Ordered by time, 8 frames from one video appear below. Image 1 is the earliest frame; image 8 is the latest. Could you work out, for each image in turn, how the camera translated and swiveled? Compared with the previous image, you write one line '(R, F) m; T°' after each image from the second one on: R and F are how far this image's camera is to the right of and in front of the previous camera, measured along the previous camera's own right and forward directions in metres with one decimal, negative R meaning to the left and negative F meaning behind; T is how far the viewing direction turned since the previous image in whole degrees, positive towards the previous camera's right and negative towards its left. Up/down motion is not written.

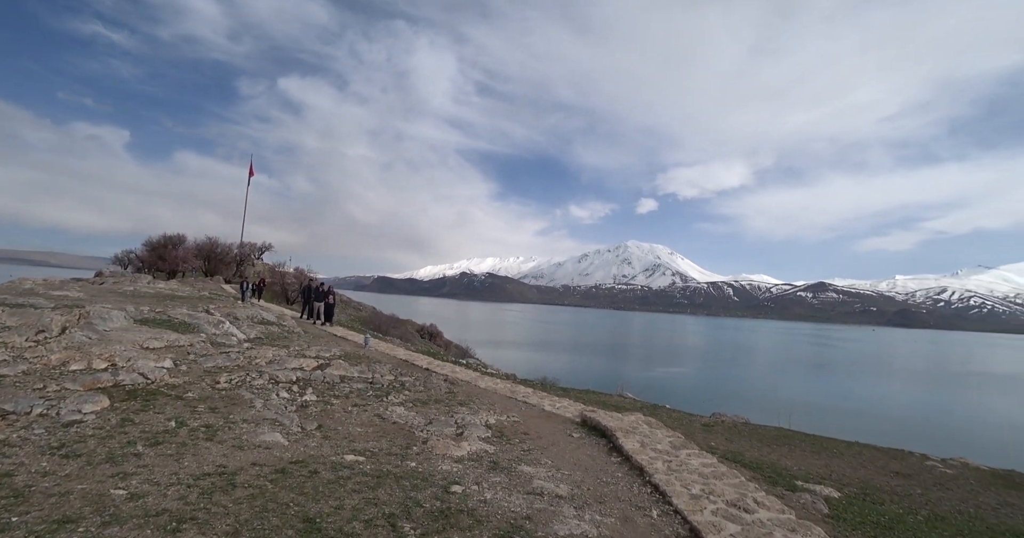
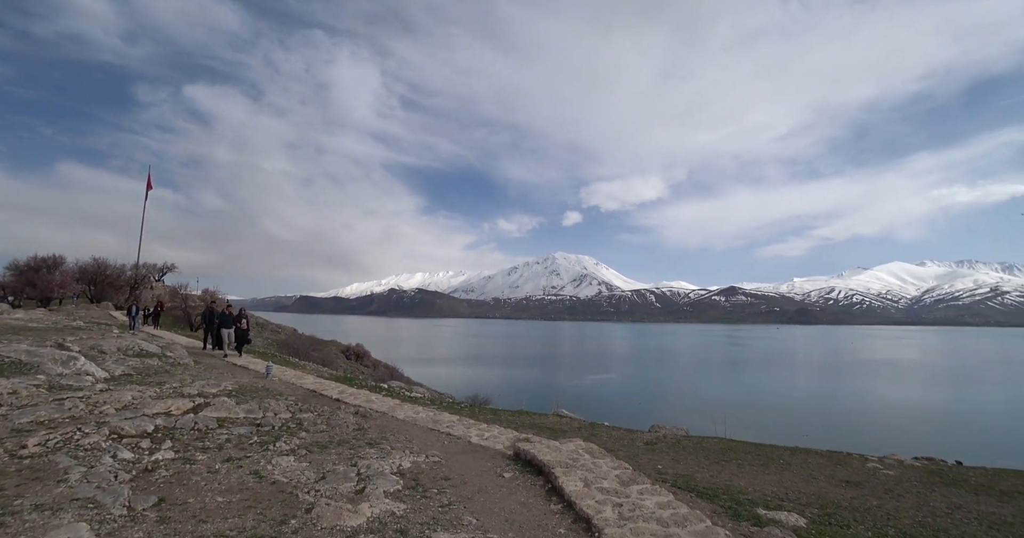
(+0.3, +1.6) m; +9°
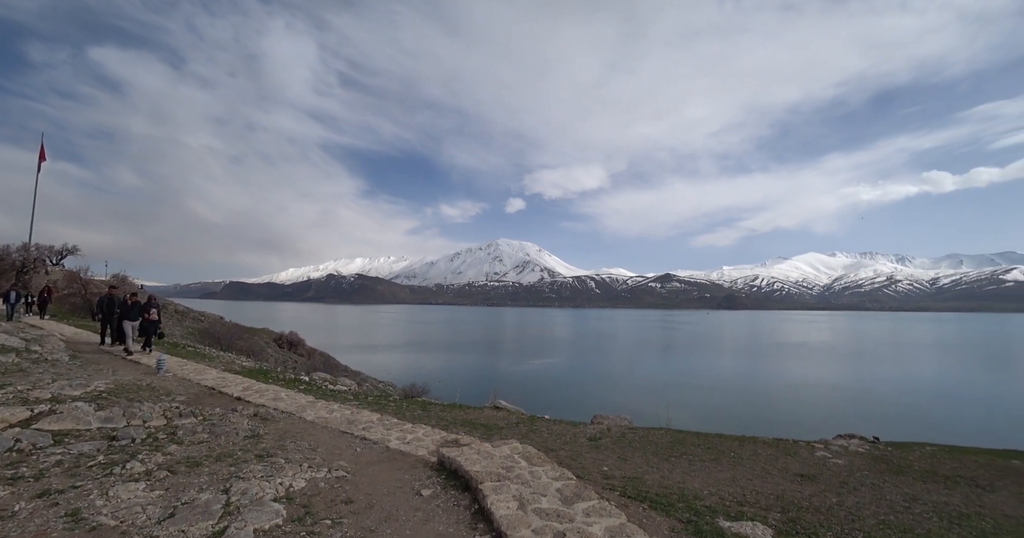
(+0.3, +1.6) m; +7°
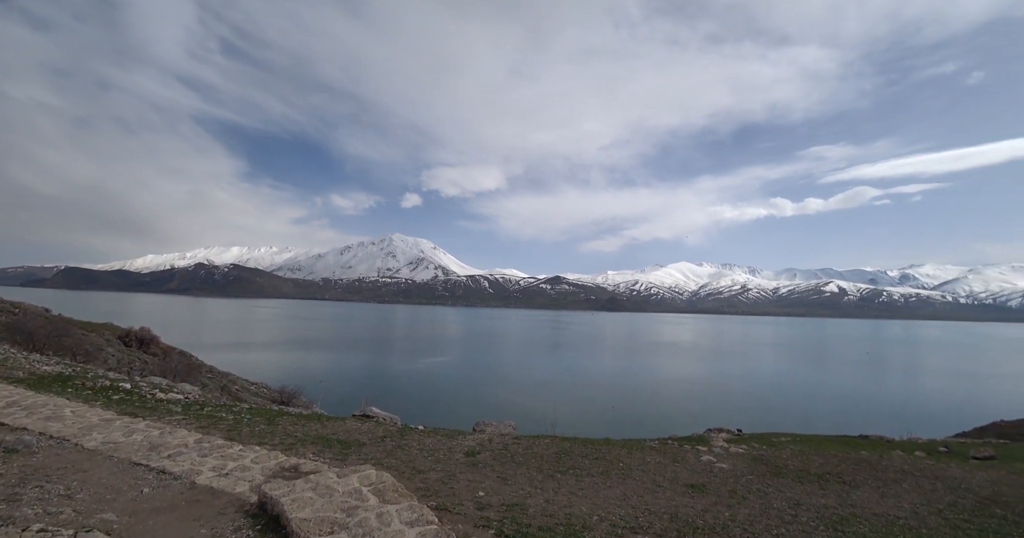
(+0.5, +1.6) m; +13°
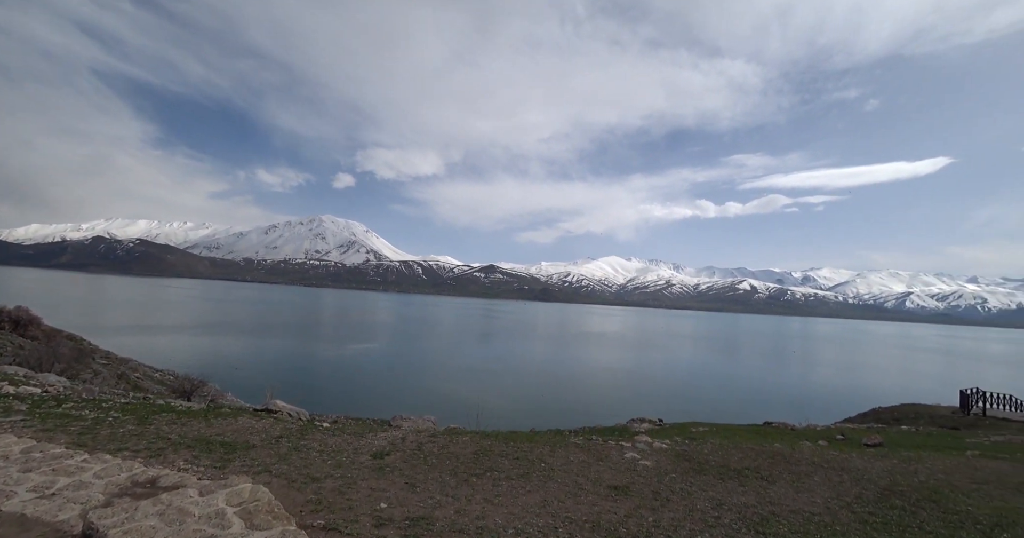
(+0.3, +0.9) m; +8°
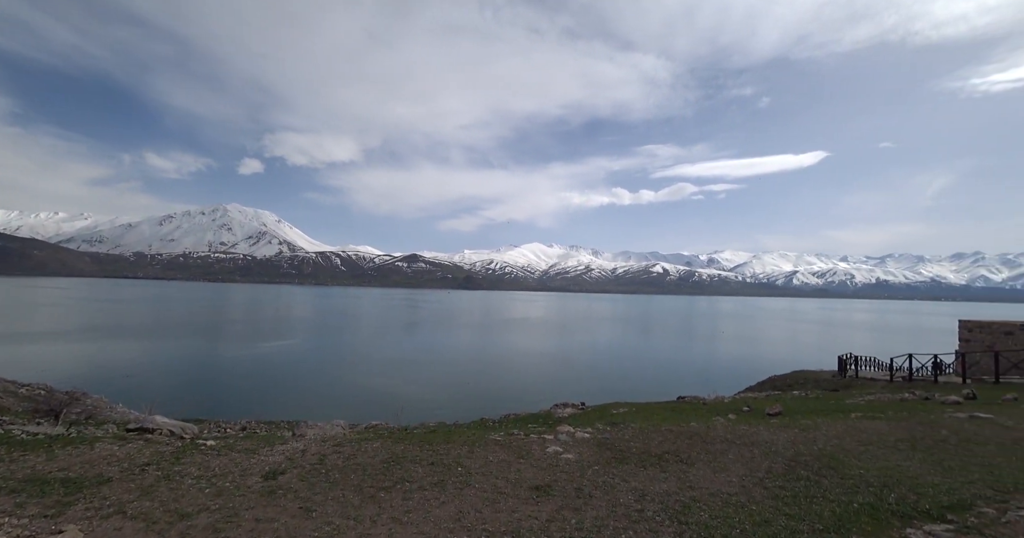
(+0.3, +0.7) m; +9°
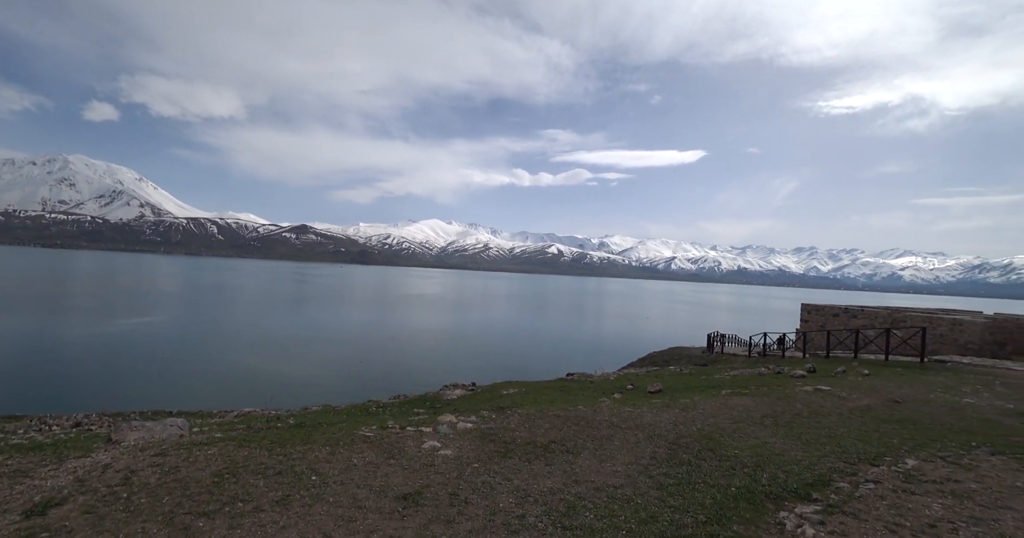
(+0.4, +1.1) m; +13°
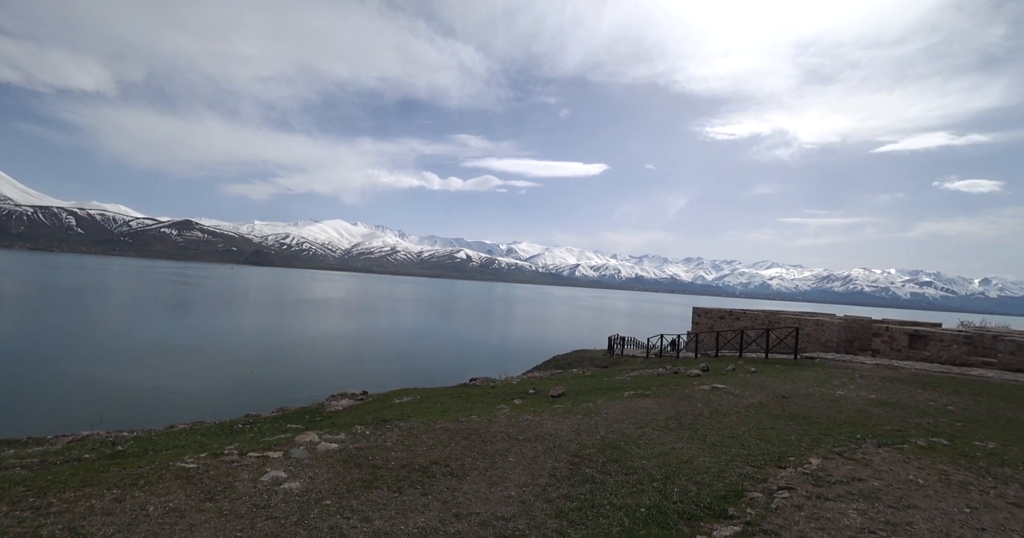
(+0.5, +1.4) m; +11°
